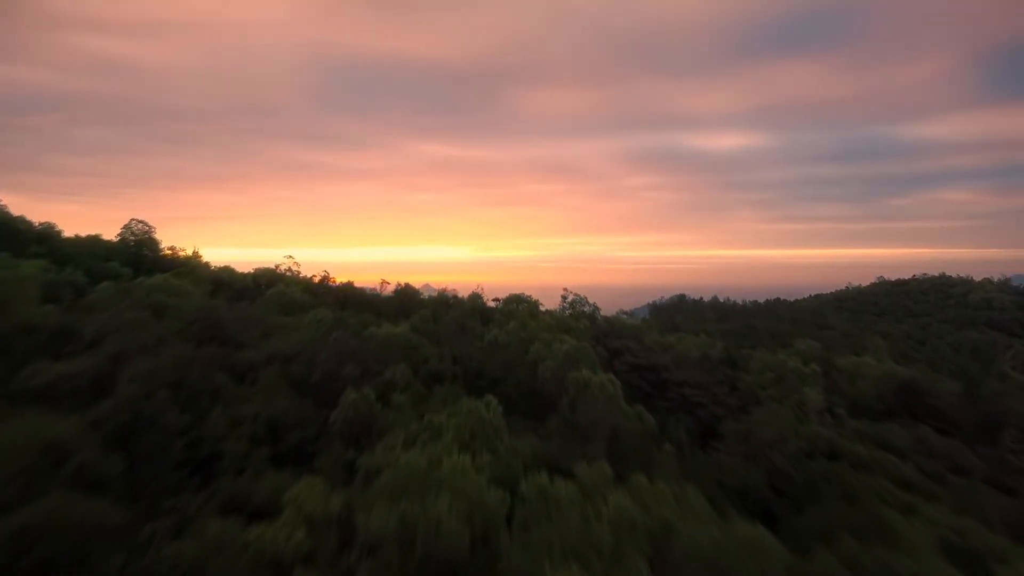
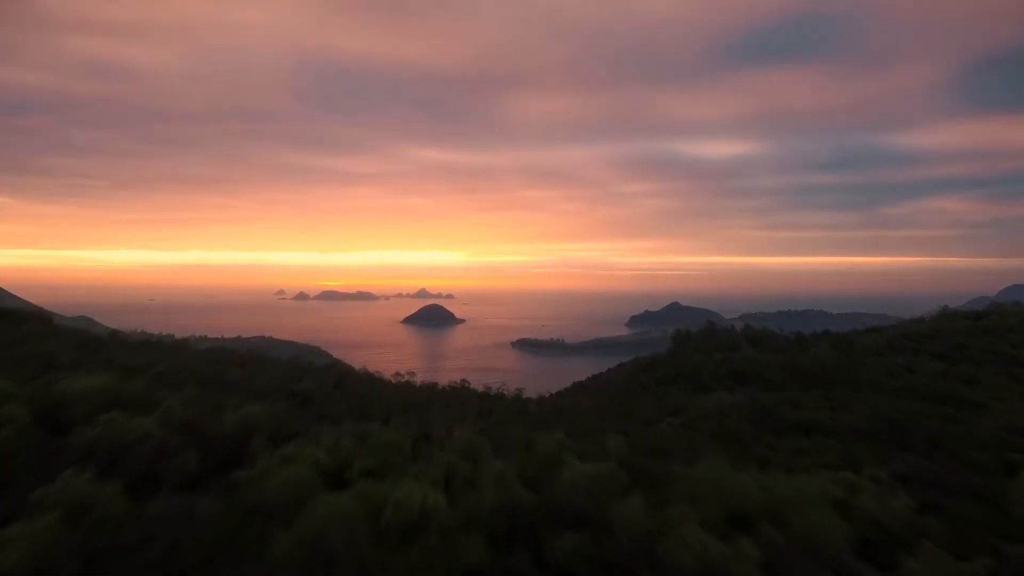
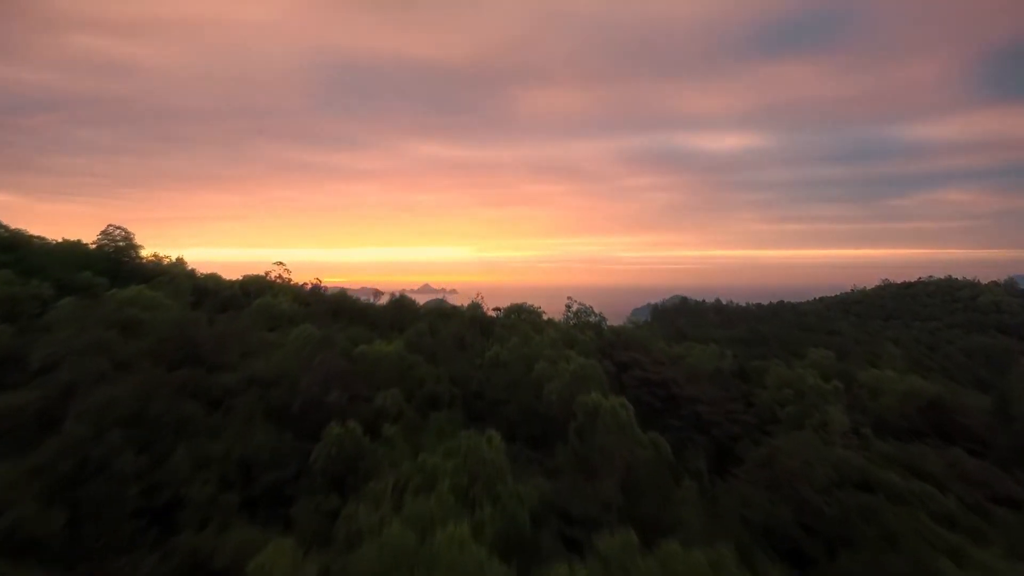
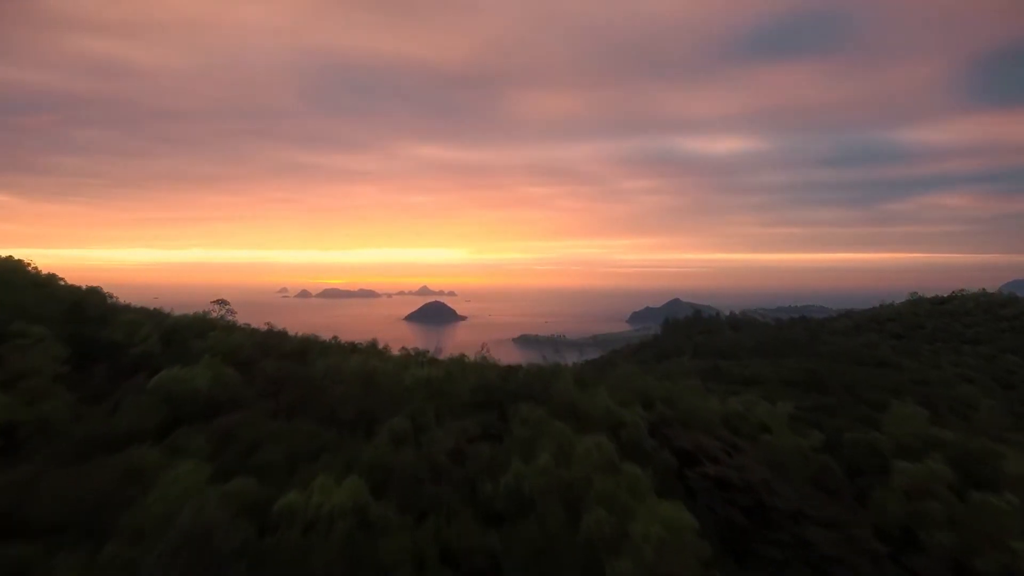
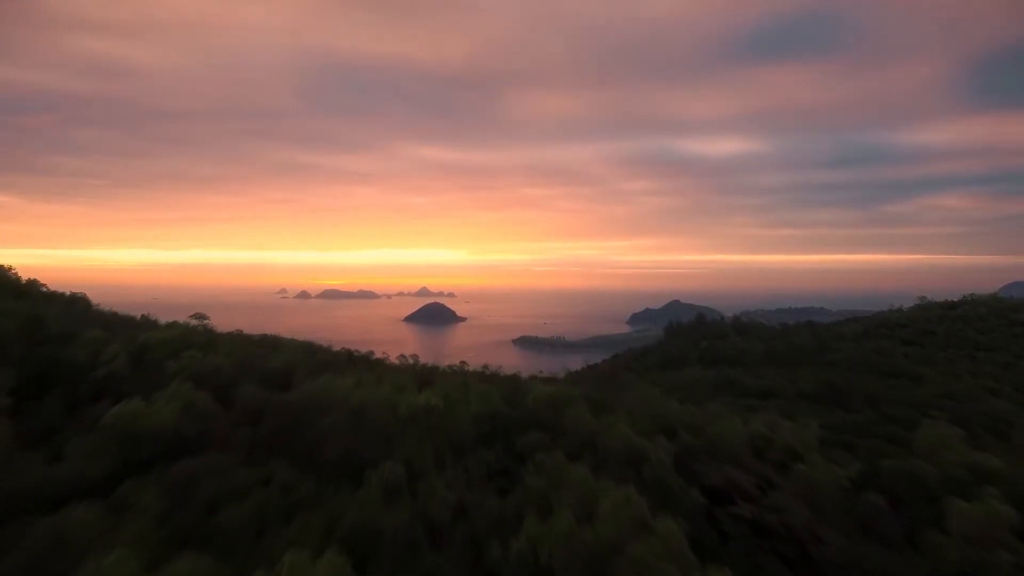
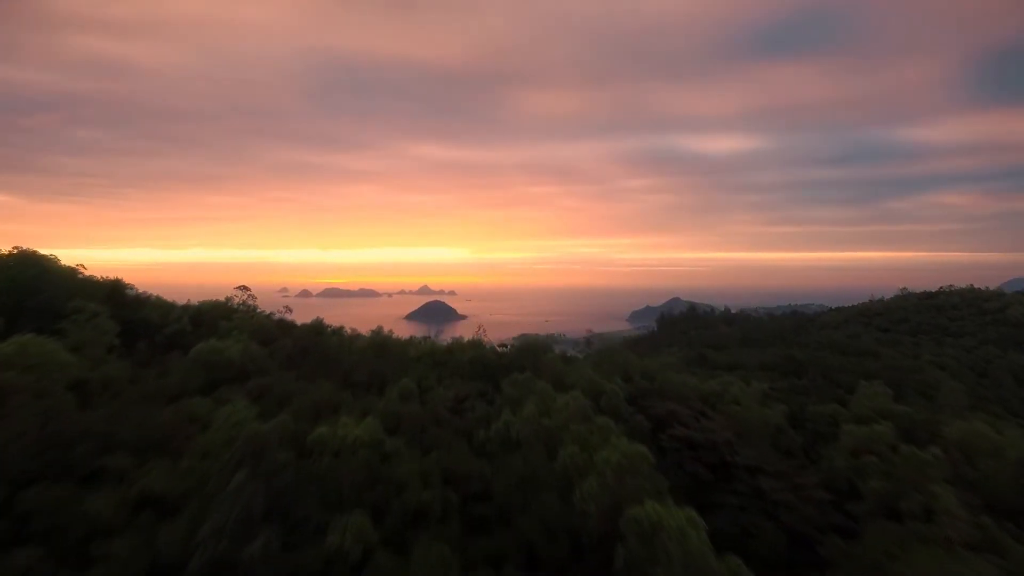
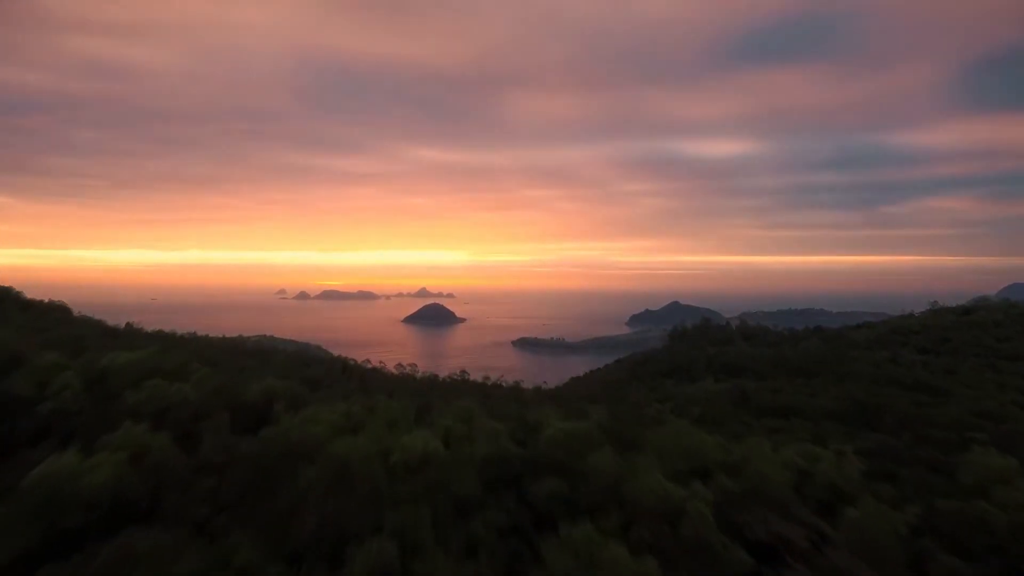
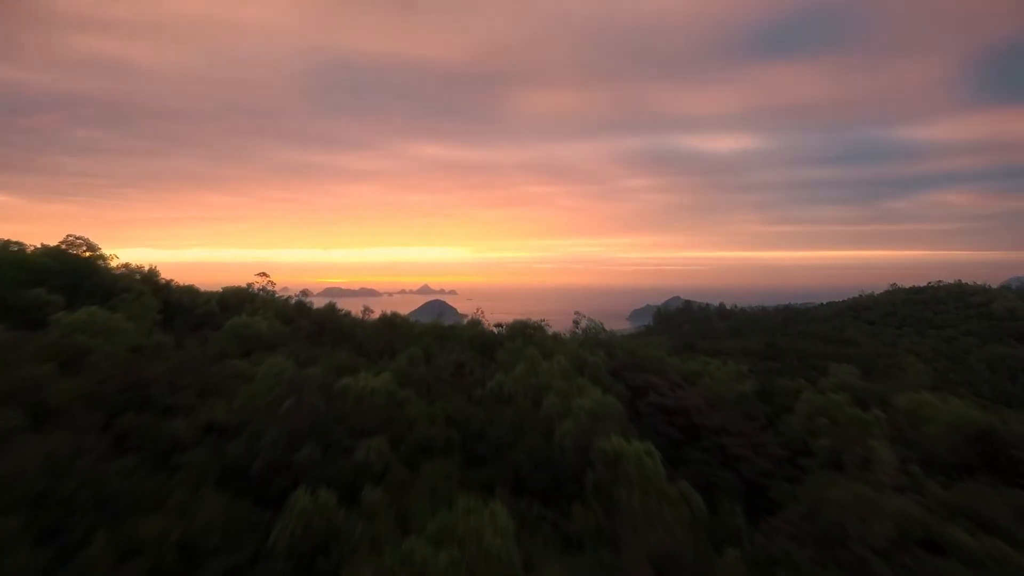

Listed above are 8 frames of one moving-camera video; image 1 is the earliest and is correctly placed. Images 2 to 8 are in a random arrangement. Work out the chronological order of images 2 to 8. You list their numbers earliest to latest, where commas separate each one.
3, 8, 6, 4, 5, 7, 2
